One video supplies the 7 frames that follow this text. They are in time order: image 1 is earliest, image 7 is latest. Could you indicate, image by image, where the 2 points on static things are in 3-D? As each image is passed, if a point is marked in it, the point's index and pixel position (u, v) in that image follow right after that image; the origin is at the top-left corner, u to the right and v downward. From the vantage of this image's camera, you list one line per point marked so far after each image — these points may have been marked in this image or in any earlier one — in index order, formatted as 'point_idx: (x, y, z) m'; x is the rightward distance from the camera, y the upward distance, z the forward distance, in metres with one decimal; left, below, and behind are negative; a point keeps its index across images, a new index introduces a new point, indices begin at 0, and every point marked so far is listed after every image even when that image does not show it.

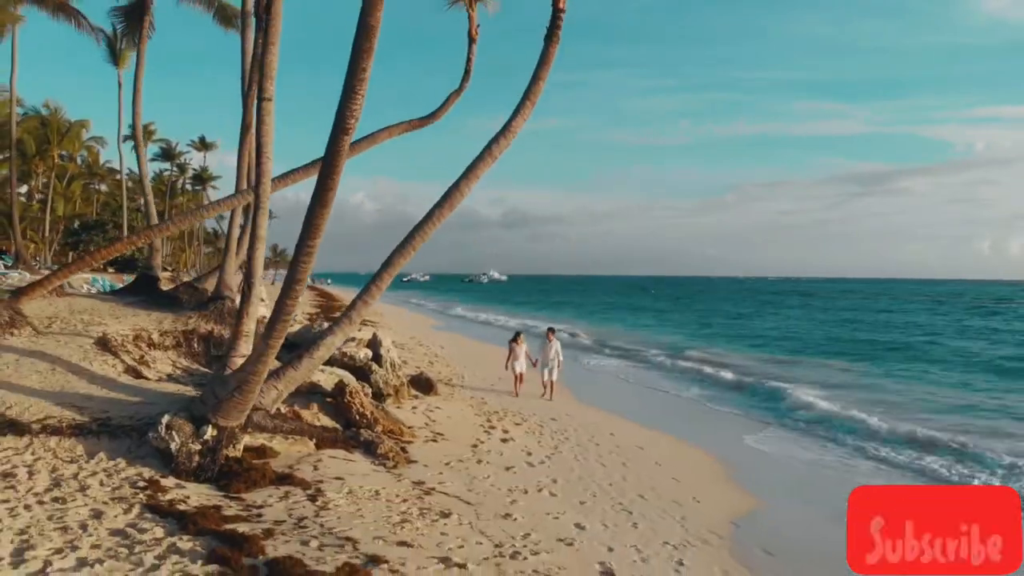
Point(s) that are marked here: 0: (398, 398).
0: (-1.7, -1.6, +9.3) m
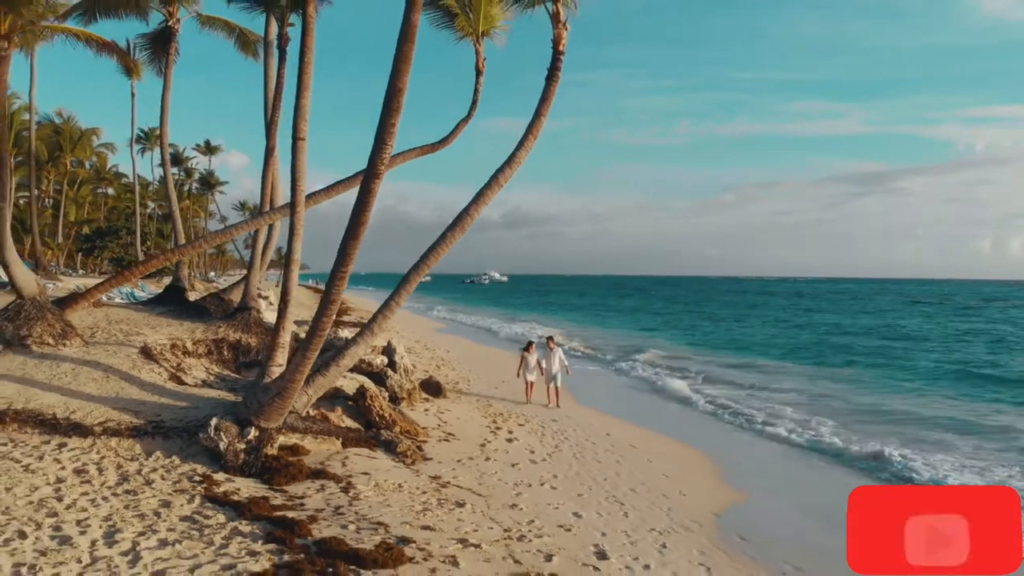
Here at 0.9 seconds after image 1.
0: (-1.6, -1.8, +10.1) m
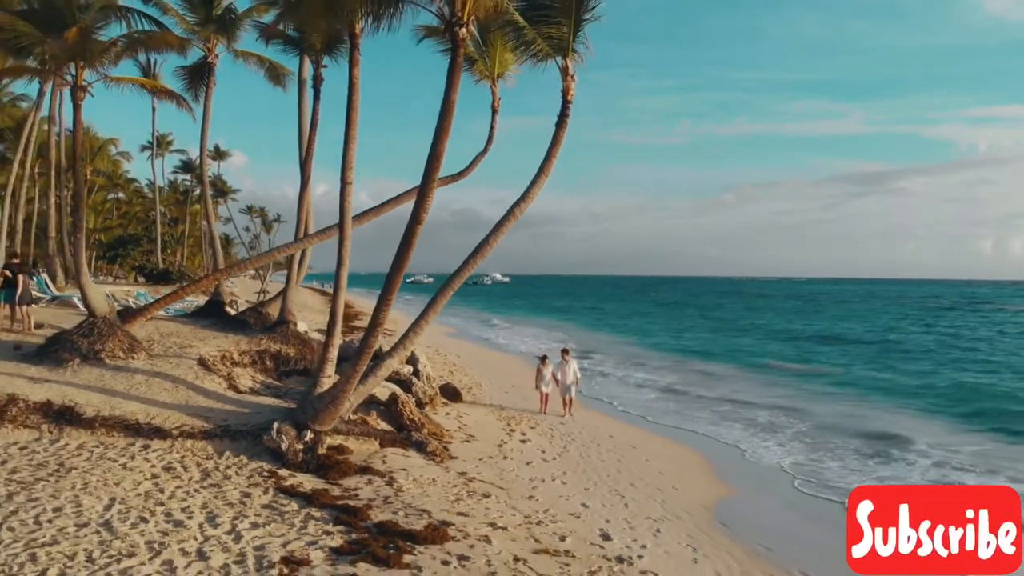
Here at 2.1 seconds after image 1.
0: (-1.4, -2.0, +11.3) m
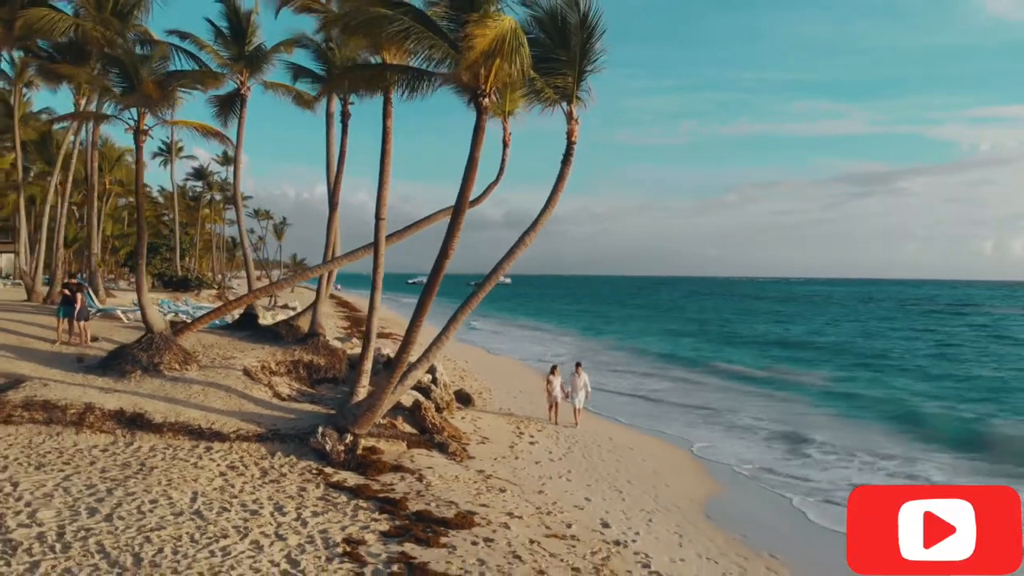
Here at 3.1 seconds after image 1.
0: (-1.2, -2.4, +12.5) m
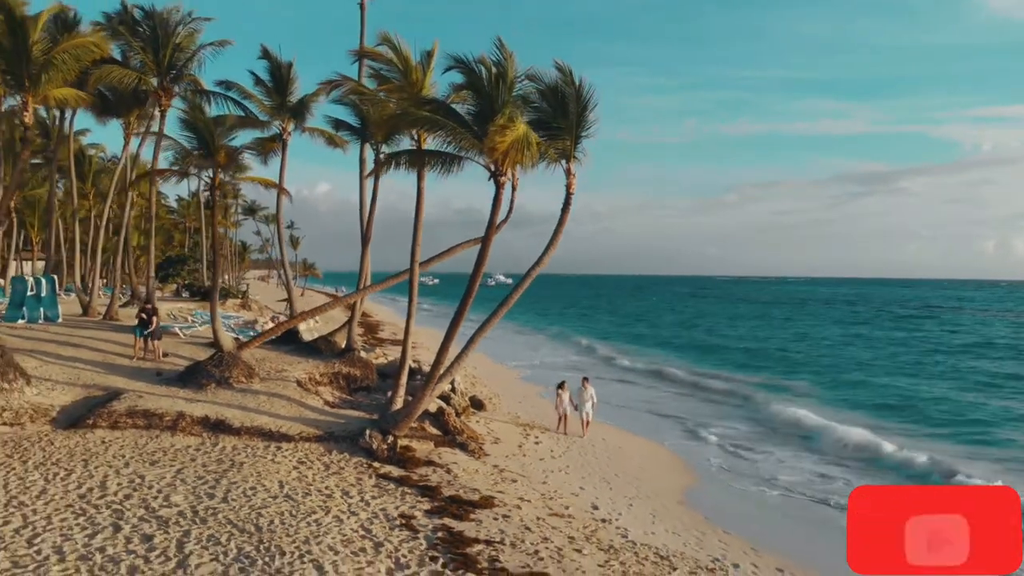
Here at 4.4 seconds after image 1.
0: (-1.0, -2.9, +14.7) m
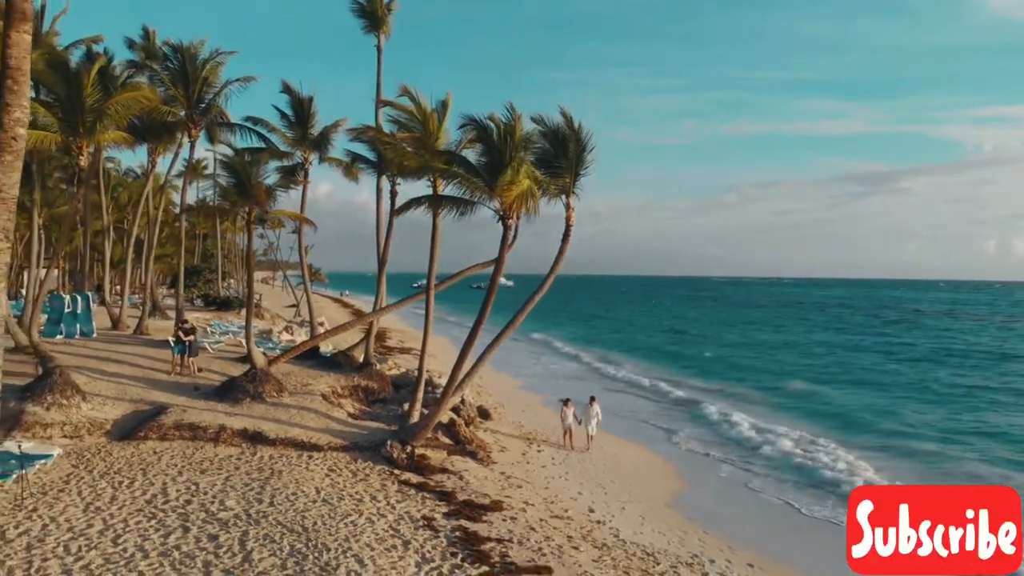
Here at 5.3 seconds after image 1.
0: (-0.9, -3.4, +16.1) m
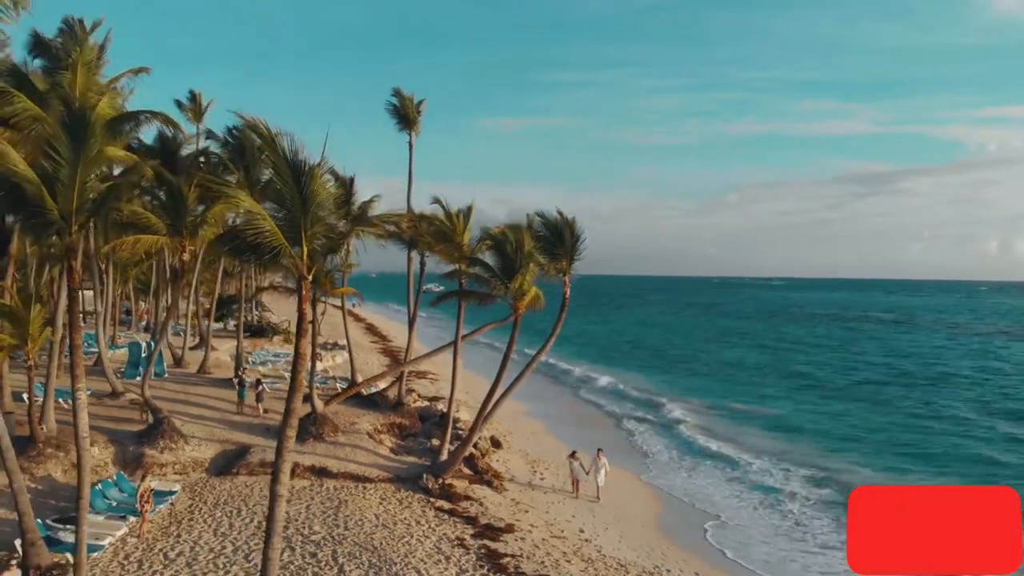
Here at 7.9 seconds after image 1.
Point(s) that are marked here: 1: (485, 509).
0: (-0.7, -5.1, +19.7) m
1: (-0.6, -5.4, +15.4) m
